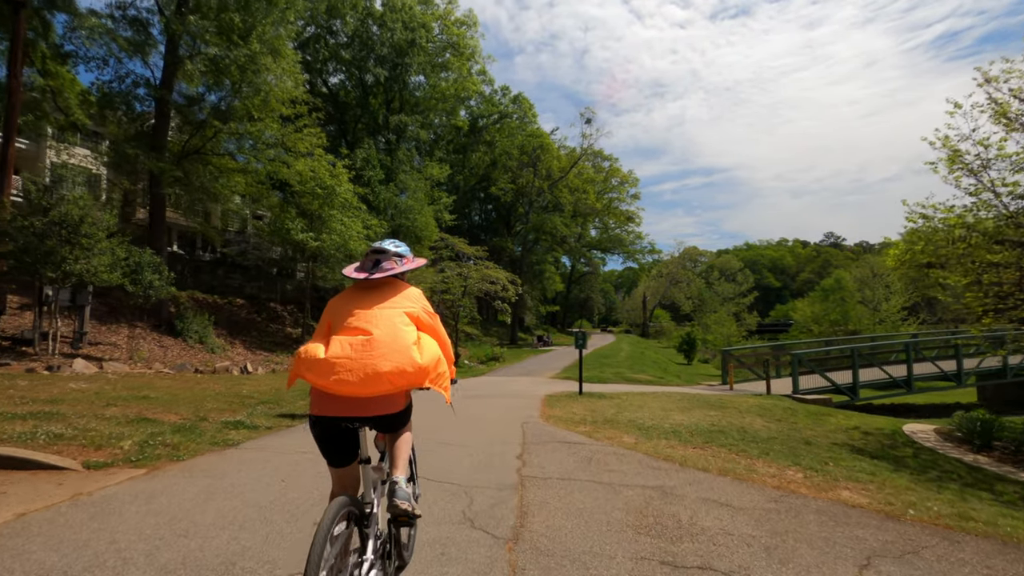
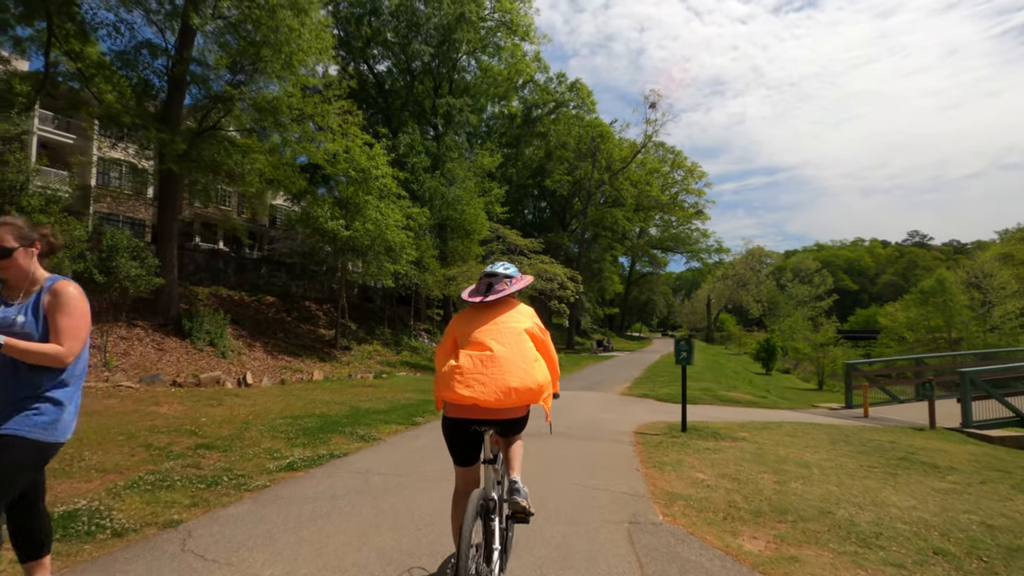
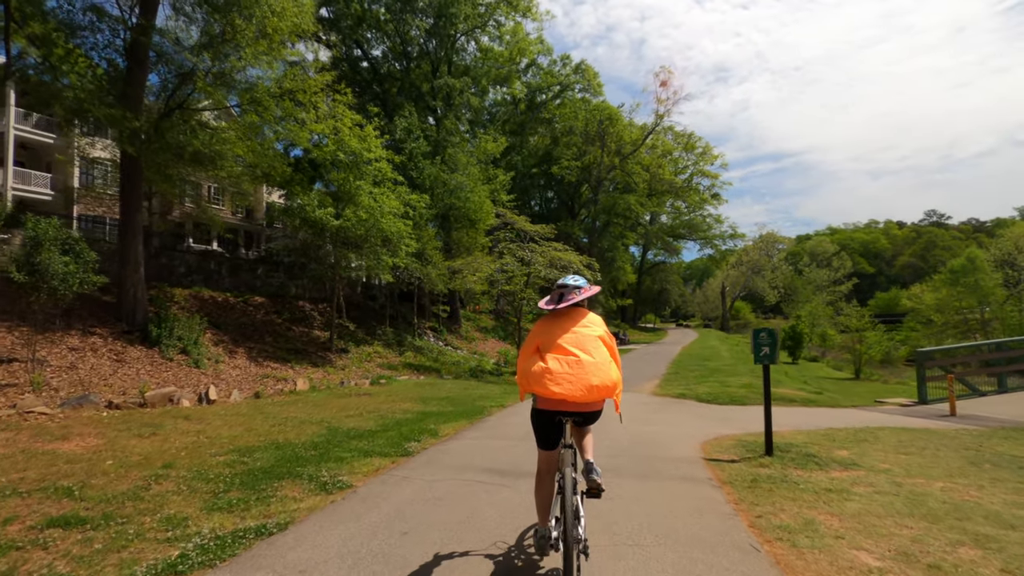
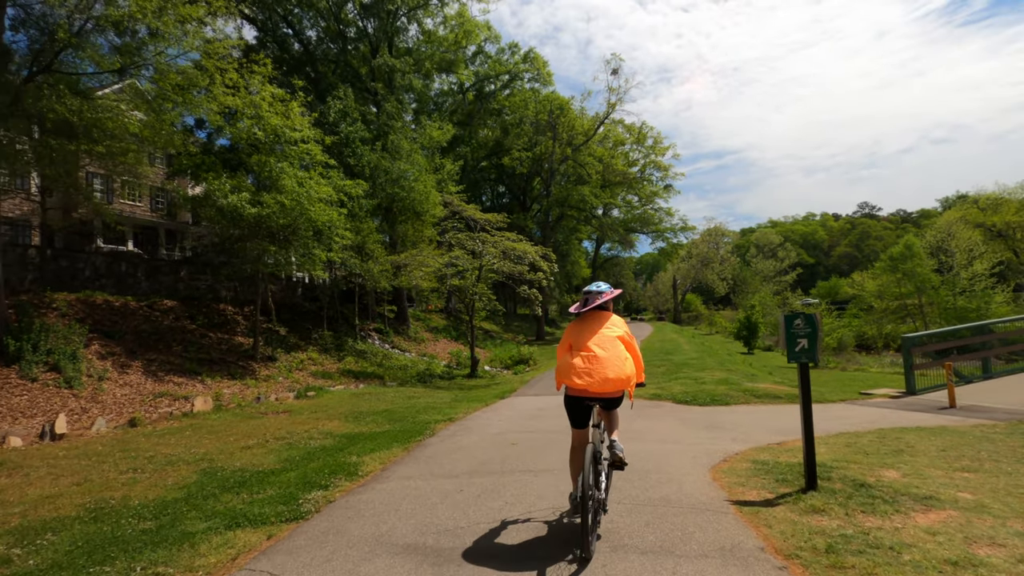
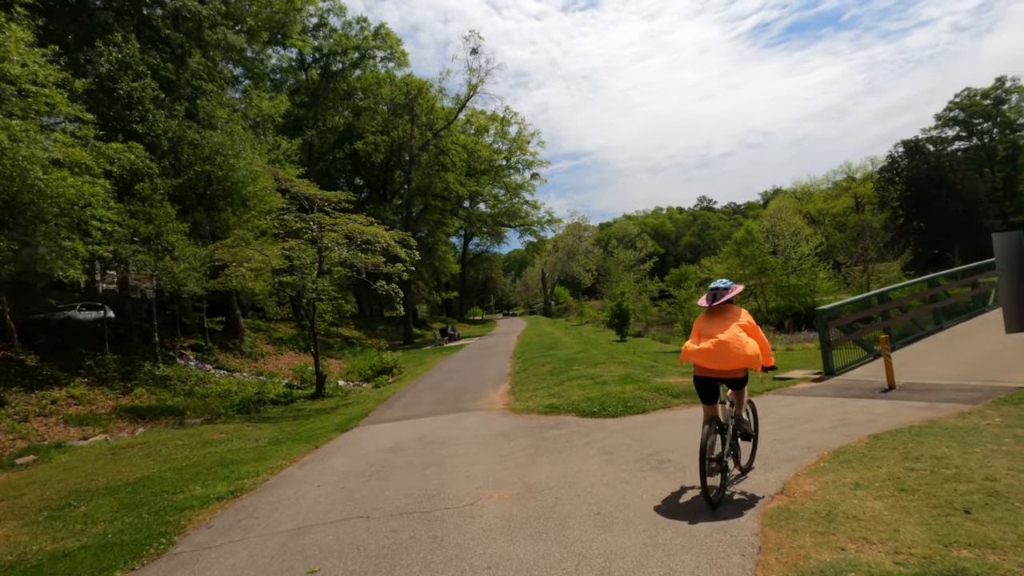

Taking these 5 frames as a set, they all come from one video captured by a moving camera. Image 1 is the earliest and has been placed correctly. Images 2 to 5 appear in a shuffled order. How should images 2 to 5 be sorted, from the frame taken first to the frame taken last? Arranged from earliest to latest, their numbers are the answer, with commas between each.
2, 3, 4, 5
